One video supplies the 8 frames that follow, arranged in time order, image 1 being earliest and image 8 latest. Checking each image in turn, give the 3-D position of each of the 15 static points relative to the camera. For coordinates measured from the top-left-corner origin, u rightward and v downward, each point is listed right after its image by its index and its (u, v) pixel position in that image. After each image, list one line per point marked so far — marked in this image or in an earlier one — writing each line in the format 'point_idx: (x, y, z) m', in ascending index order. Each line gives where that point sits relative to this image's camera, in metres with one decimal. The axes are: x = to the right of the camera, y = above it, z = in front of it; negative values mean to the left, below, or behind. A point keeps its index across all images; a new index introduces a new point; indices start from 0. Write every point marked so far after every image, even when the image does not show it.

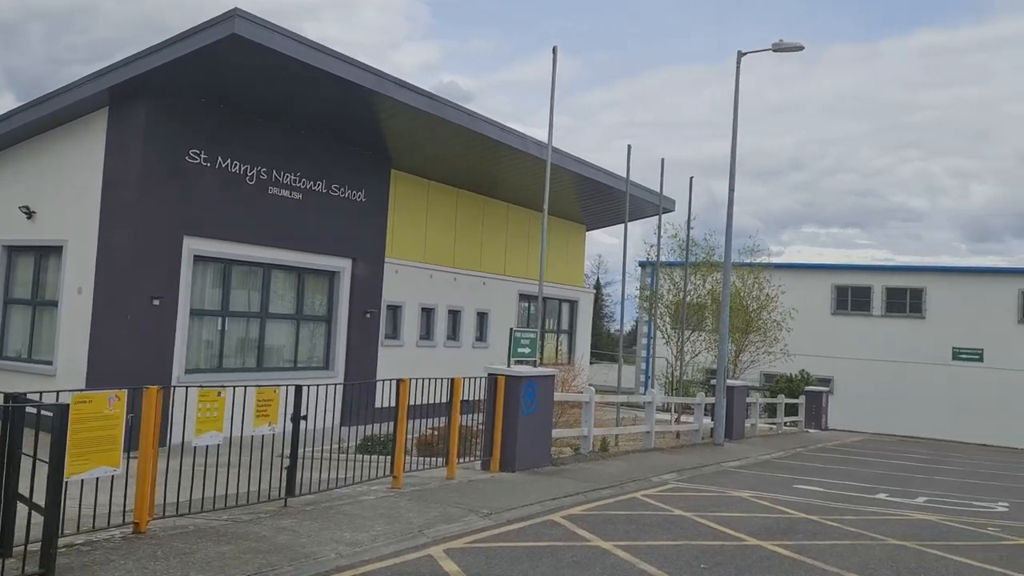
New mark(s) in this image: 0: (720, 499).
0: (+2.3, -2.4, +9.7) m
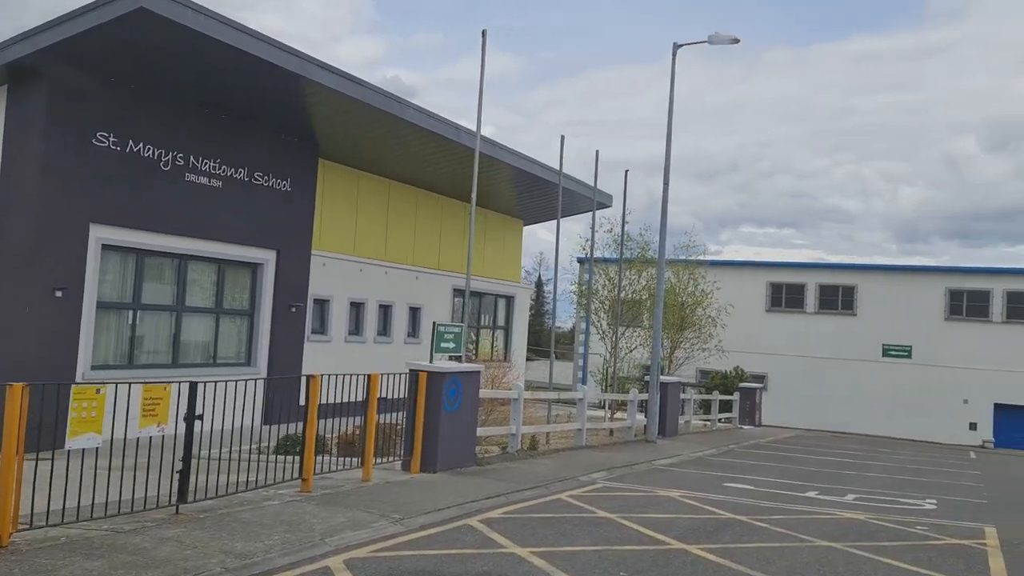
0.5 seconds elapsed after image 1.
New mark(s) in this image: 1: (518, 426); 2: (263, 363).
0: (+1.5, -2.3, +9.4) m
1: (+0.1, -1.9, +12.3) m
2: (-5.0, -1.5, +17.2) m
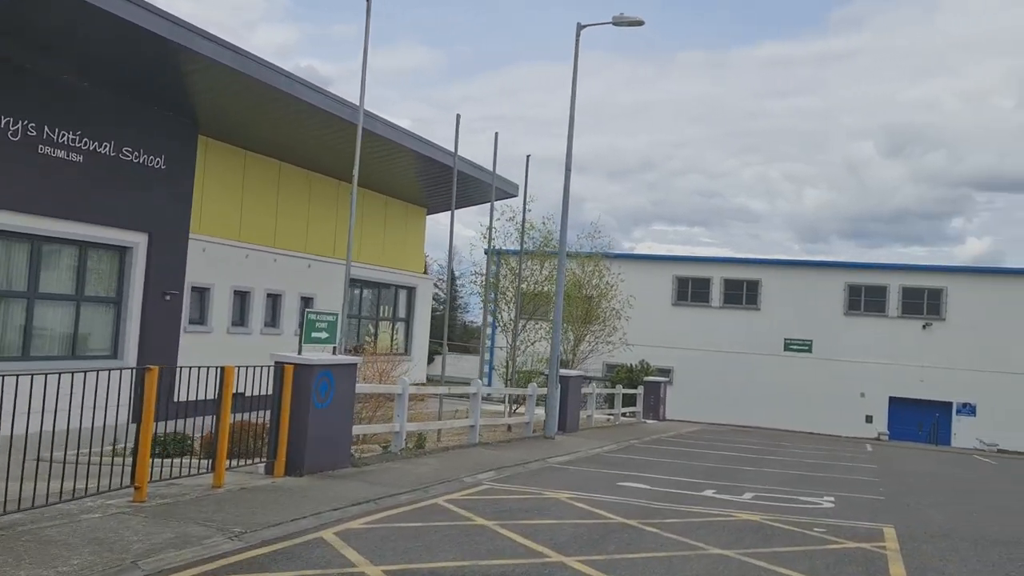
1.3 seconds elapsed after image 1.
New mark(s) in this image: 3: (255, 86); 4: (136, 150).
0: (+0.2, -2.1, +8.6) m
1: (-1.4, -1.8, +11.4) m
2: (-7.0, -1.2, +15.8) m
3: (-4.6, +3.6, +15.5) m
4: (-6.8, +2.5, +15.6) m
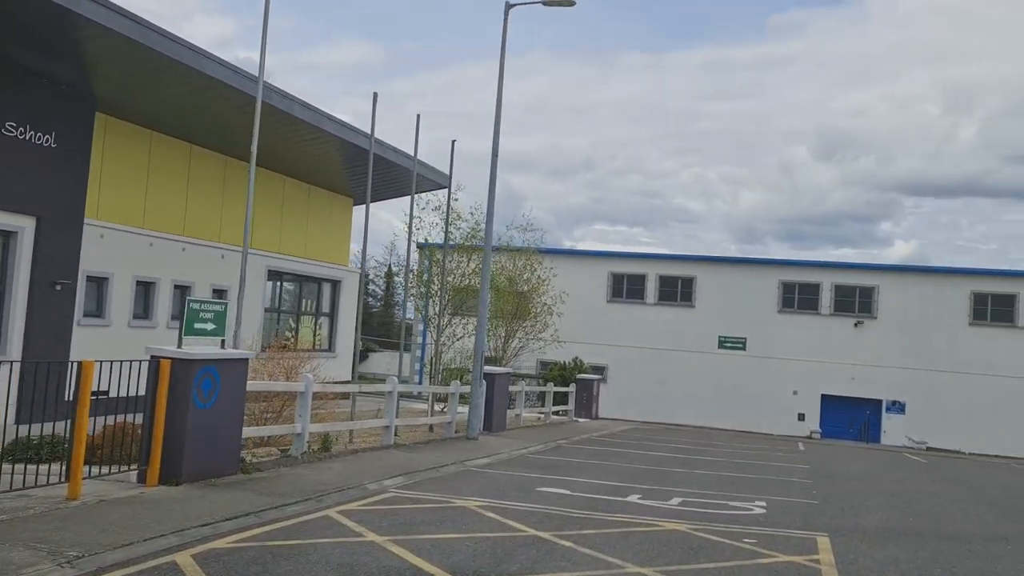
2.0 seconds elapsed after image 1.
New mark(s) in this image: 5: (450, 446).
0: (-0.7, -2.0, +7.8) m
1: (-2.5, -1.6, +10.4) m
2: (-8.3, -1.0, +14.5) m
3: (-5.9, +3.8, +14.3) m
4: (-8.1, +2.7, +14.2) m
5: (-1.0, -2.5, +13.8) m
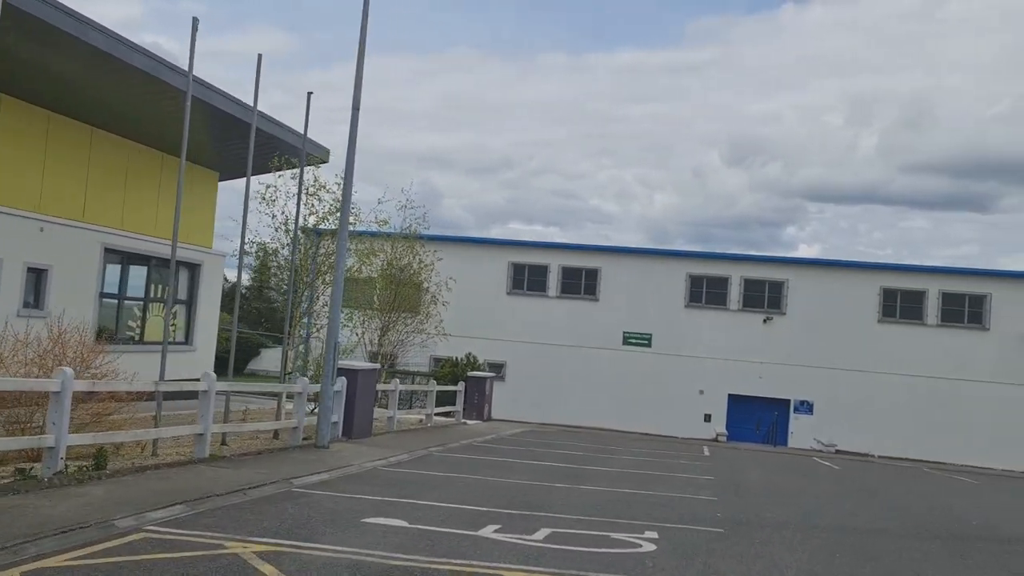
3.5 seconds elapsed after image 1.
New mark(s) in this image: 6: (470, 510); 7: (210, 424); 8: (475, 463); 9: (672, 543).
0: (-2.0, -1.7, +5.4) m
1: (-4.1, -1.3, +7.8) m
2: (-10.3, -0.6, +11.3) m
3: (-7.8, +4.2, +11.3) m
4: (-10.0, +3.1, +11.1) m
5: (-2.9, -2.2, +11.3) m
6: (-0.4, -2.1, +8.4) m
7: (-3.6, -1.6, +10.2) m
8: (-0.5, -2.6, +12.9) m
9: (+1.4, -2.2, +7.6) m
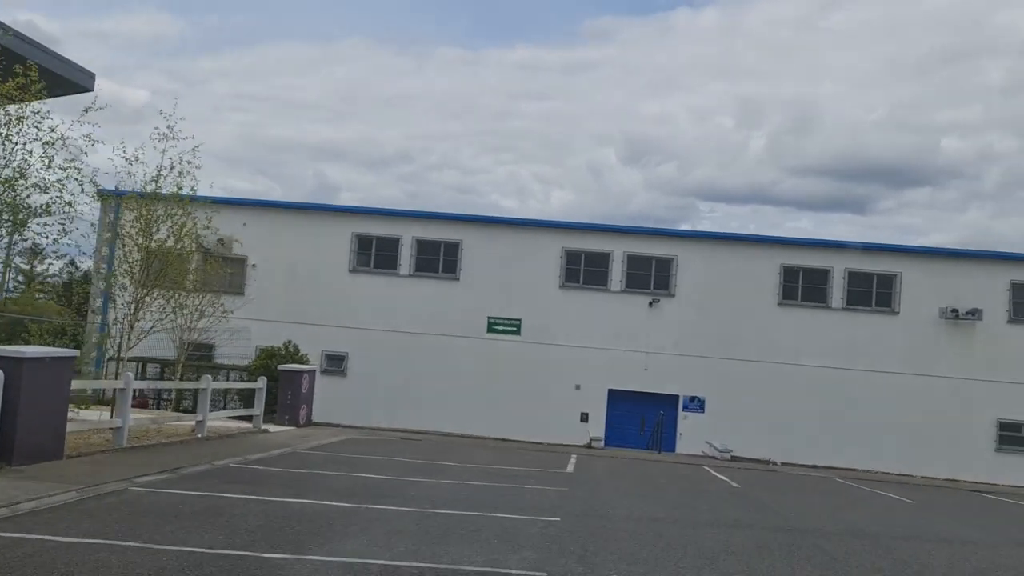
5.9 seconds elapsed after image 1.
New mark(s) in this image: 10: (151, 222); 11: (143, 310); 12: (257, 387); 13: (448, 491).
0: (-3.6, -1.2, +0.5) m
1: (-6.0, -0.7, +2.6) m
2: (-12.5, 0.0, +5.4) m
3: (-10.0, +4.8, +5.7) m
4: (-12.2, +3.7, +5.2) m
5: (-5.2, -1.6, +6.3) m
6: (-2.4, -1.6, +3.7) m
7: (-5.7, -1.0, +5.1) m
8: (-3.0, -2.0, +8.1) m
9: (-0.5, -1.7, +3.1) m
10: (-6.2, +1.4, +16.0) m
11: (-6.4, -0.4, +16.7) m
12: (-4.8, -1.8, +16.1) m
13: (-0.7, -2.4, +10.2) m
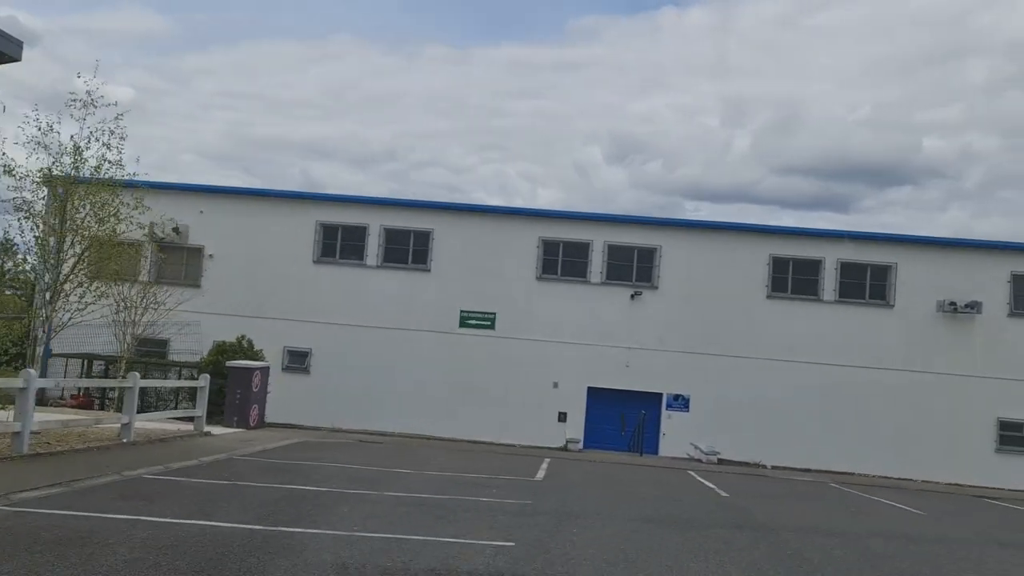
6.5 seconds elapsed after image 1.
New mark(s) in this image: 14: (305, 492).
0: (-3.9, -1.0, -1.0) m
1: (-6.3, -0.6, +1.2) m
2: (-12.9, +0.2, +3.8) m
3: (-10.4, +4.9, +4.2) m
4: (-12.5, +3.9, +3.6) m
5: (-5.6, -1.4, +4.8) m
6: (-2.7, -1.4, +2.3) m
7: (-6.1, -0.8, +3.6) m
8: (-3.4, -1.8, +6.7) m
9: (-0.8, -1.5, +1.8) m
10: (-6.7, +1.6, +14.5) m
11: (-6.9, -0.2, +15.3) m
12: (-5.3, -1.6, +14.6) m
13: (-1.1, -2.2, +8.8) m
14: (-2.2, -2.2, +9.2) m
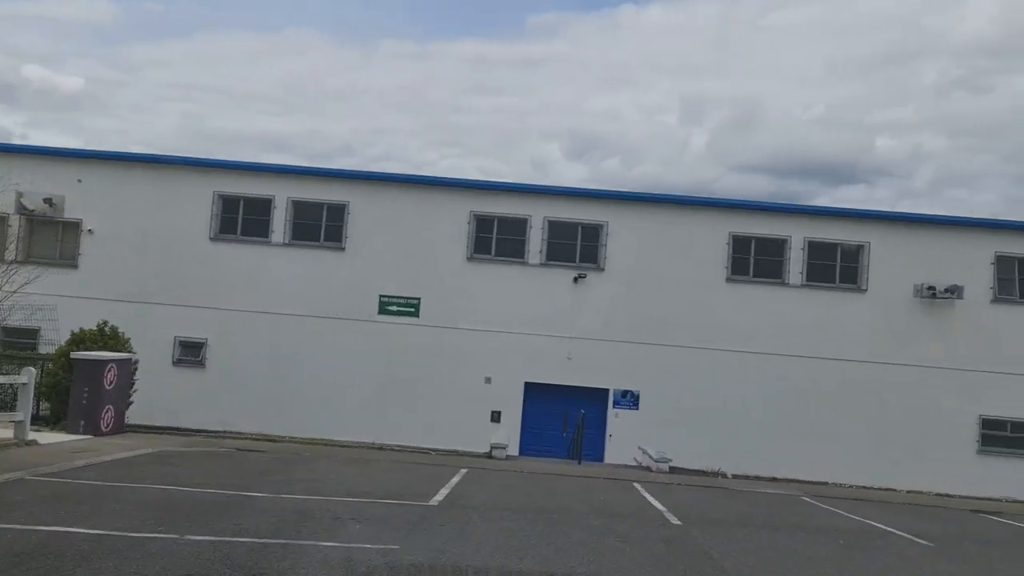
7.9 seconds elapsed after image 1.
0: (-4.4, -0.7, -3.9) m
1: (-6.9, -0.2, -1.9) m
2: (-13.6, +0.5, +0.4) m
3: (-11.1, +5.3, +0.9) m
4: (-13.2, +4.2, +0.3) m
5: (-6.4, -1.1, +1.8) m
6: (-3.4, -1.1, -0.6) m
7: (-6.8, -0.5, +0.6) m
8: (-4.3, -1.5, +3.8) m
9: (-1.5, -1.2, -1.0) m
10: (-8.0, +2.0, +11.5) m
11: (-8.2, +0.2, +12.2) m
12: (-6.6, -1.3, +11.6) m
13: (-2.1, -1.9, +6.0) m
14: (-3.2, -1.9, +6.4) m
